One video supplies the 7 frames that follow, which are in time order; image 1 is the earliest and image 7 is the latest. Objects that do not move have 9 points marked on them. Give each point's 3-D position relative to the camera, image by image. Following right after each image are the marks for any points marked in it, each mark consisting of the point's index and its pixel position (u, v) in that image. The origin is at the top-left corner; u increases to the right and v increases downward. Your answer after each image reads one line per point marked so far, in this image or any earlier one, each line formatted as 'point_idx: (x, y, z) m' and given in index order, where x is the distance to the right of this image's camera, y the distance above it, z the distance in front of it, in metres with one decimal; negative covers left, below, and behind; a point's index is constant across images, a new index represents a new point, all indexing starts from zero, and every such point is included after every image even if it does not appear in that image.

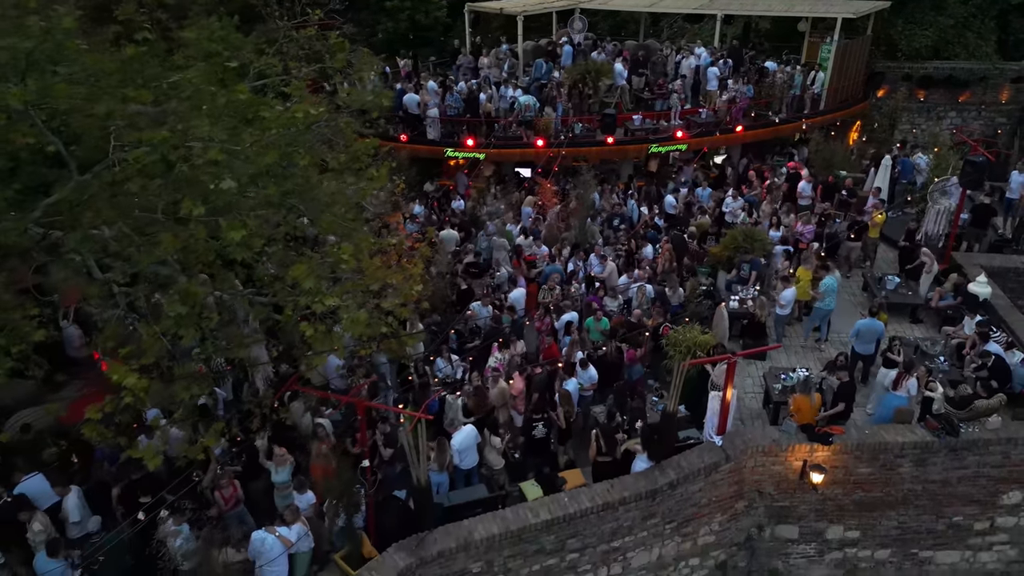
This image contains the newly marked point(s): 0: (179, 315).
0: (-2.7, -0.2, +6.5) m
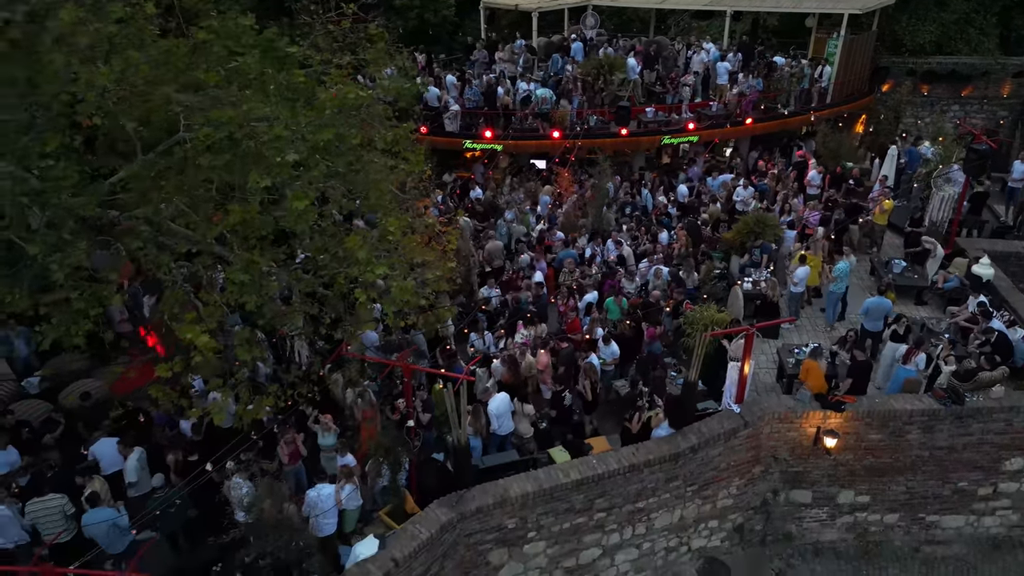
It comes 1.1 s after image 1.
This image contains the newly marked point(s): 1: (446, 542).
0: (-2.4, +0.1, +7.0) m
1: (-0.6, -2.4, +7.5) m
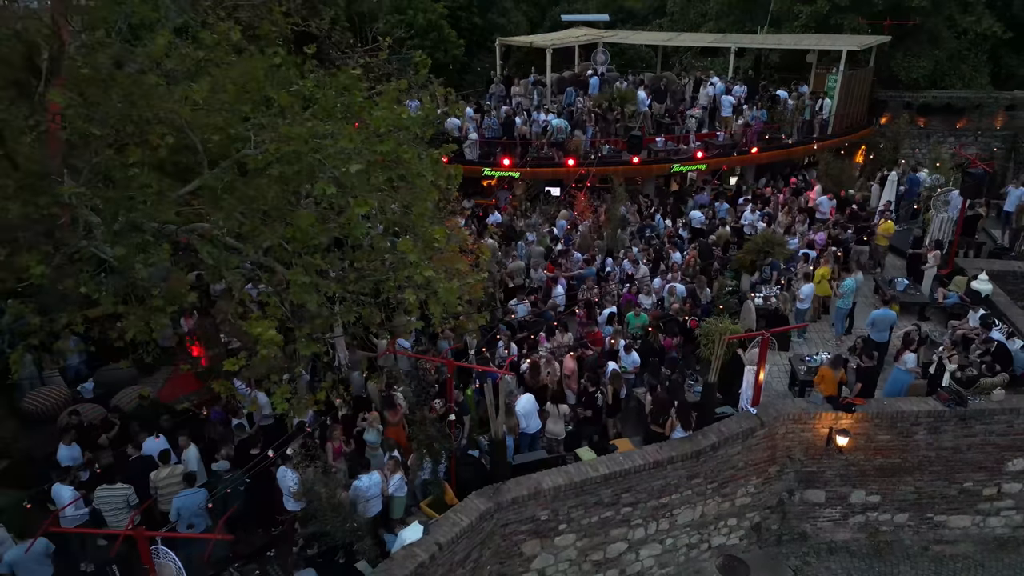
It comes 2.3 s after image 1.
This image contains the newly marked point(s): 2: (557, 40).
0: (-2.0, +0.1, +7.6) m
1: (-0.3, -2.5, +8.0) m
2: (+1.1, +6.0, +18.9) m
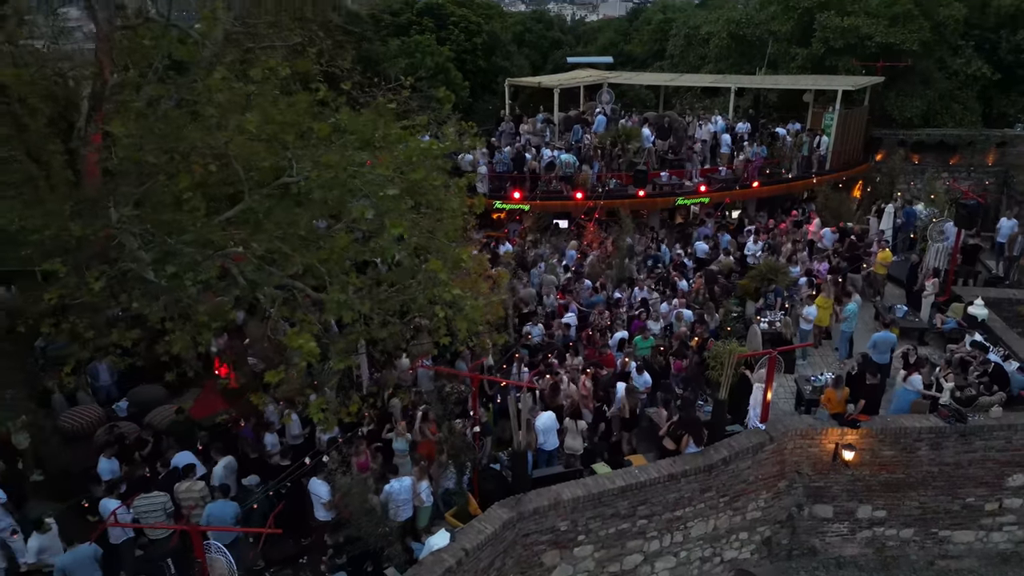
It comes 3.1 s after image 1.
0: (-1.8, -0.1, +8.0) m
1: (-0.1, -2.7, +8.3) m
2: (+1.3, +5.2, +19.6) m
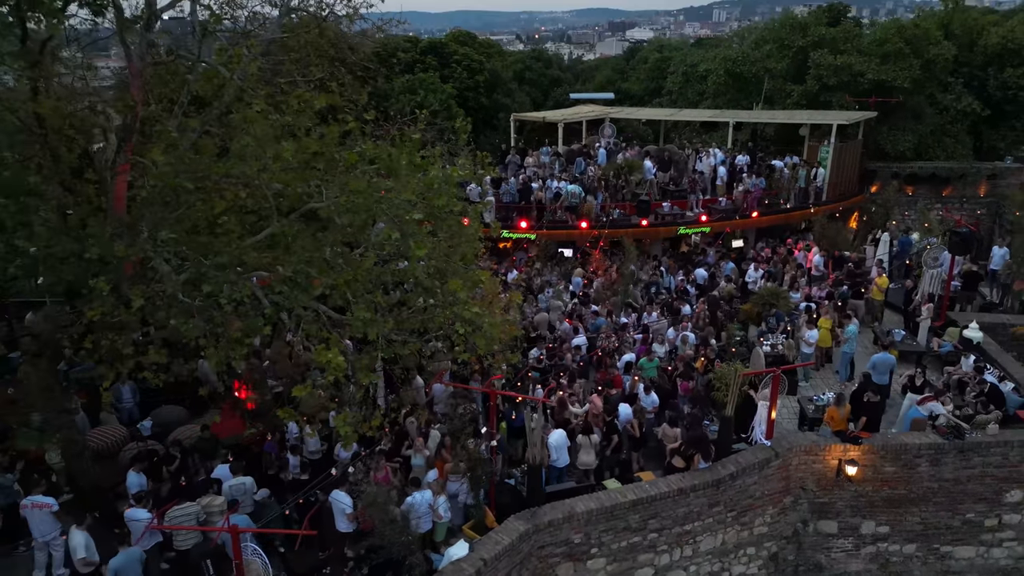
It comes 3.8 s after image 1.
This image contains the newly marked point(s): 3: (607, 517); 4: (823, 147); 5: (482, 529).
0: (-1.6, -0.3, +8.4) m
1: (+0.1, -2.9, +8.6) m
2: (+1.4, +4.5, +20.2) m
3: (+1.1, -2.6, +9.0) m
4: (+7.8, +3.5, +19.6) m
5: (-0.3, -2.7, +8.8) m
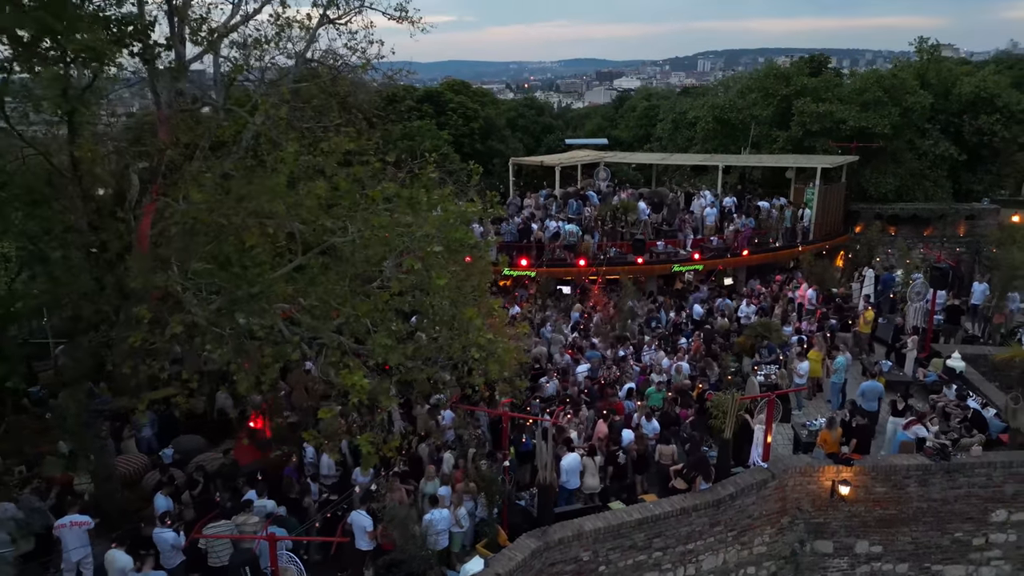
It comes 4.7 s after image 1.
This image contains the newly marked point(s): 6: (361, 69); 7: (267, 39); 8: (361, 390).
0: (-1.5, -0.6, +9.0) m
1: (+0.3, -3.2, +9.0) m
2: (+1.4, +3.5, +21.1) m
3: (+1.2, -3.0, +9.4) m
4: (+7.7, +2.6, +20.5) m
5: (-0.2, -3.0, +9.2) m
6: (-2.5, +3.7, +13.1) m
7: (-3.9, +3.9, +12.4) m
8: (-1.7, -1.1, +8.5) m
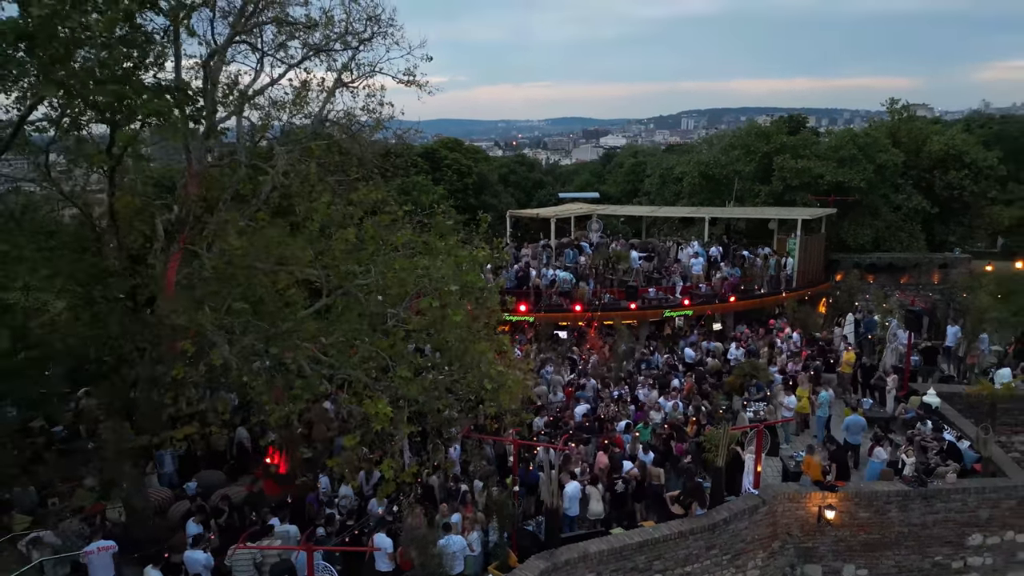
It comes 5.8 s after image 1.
0: (-1.3, -1.1, +9.7) m
1: (+0.4, -3.6, +9.6) m
2: (+1.3, +2.2, +22.1) m
3: (+1.3, -3.5, +10.1) m
4: (+7.7, +1.3, +21.6) m
5: (-0.1, -3.5, +9.8) m
6: (-2.5, +2.9, +14.2) m
7: (-3.8, +3.2, +13.5) m
8: (-1.5, -1.6, +9.2) m
